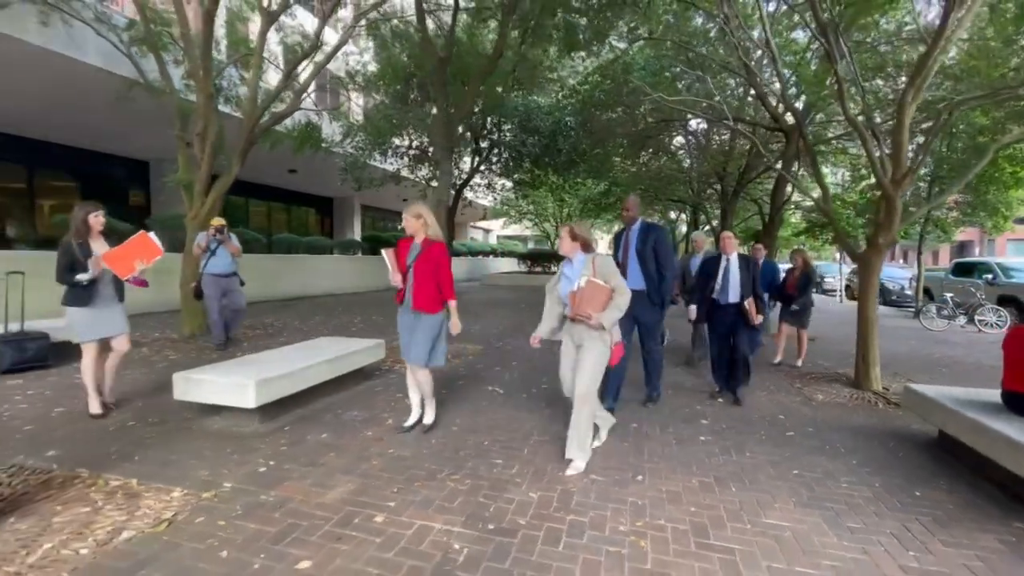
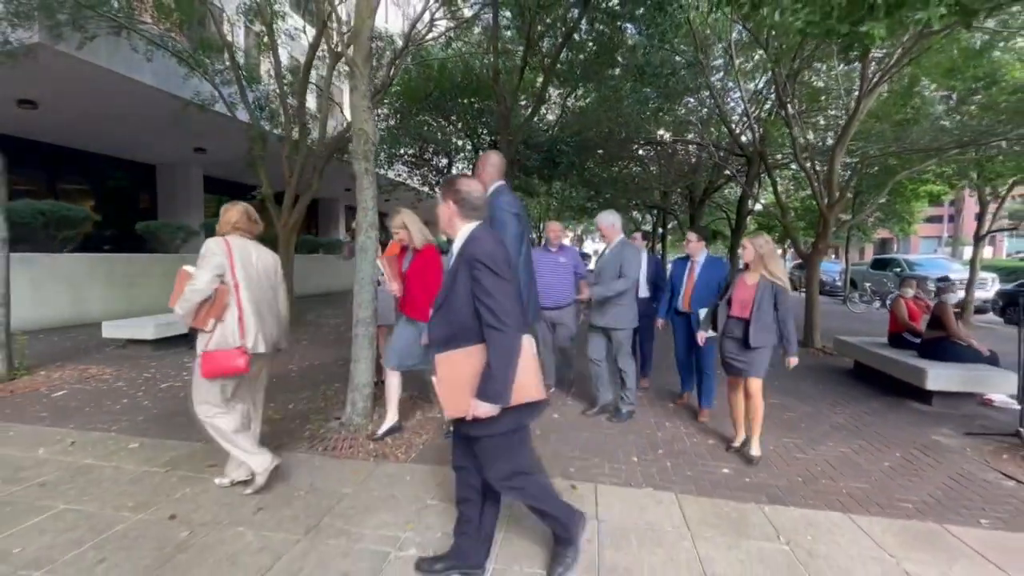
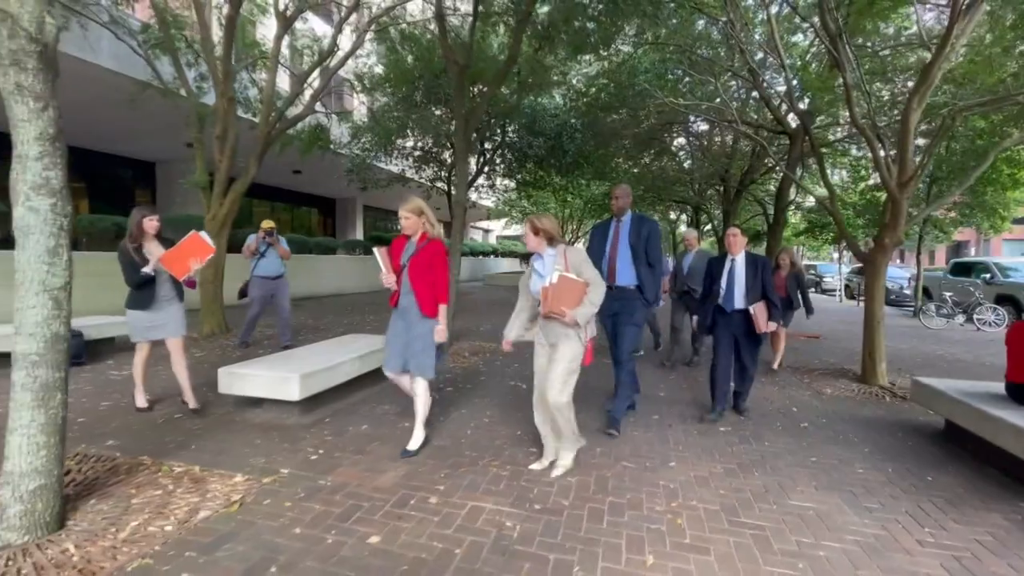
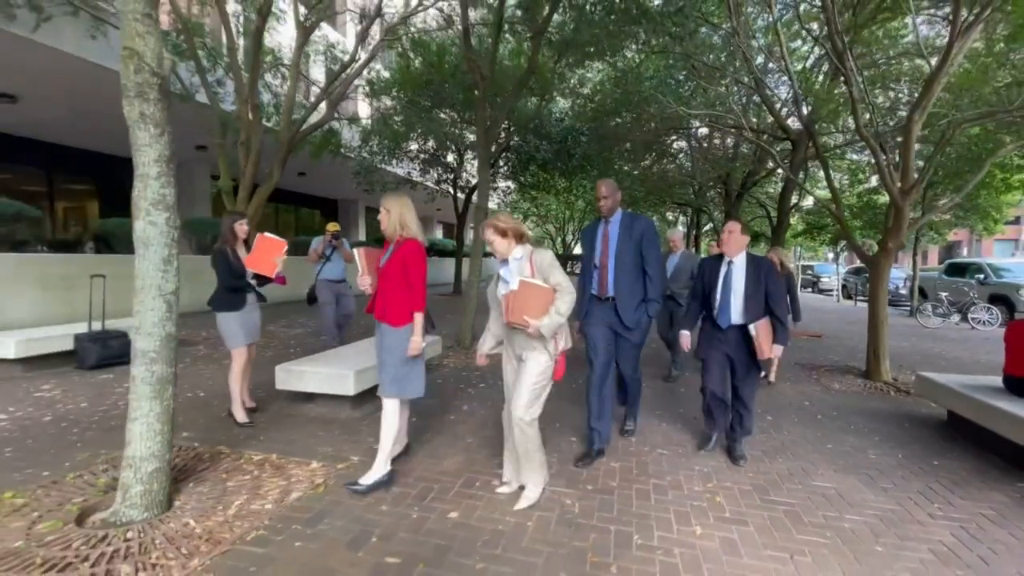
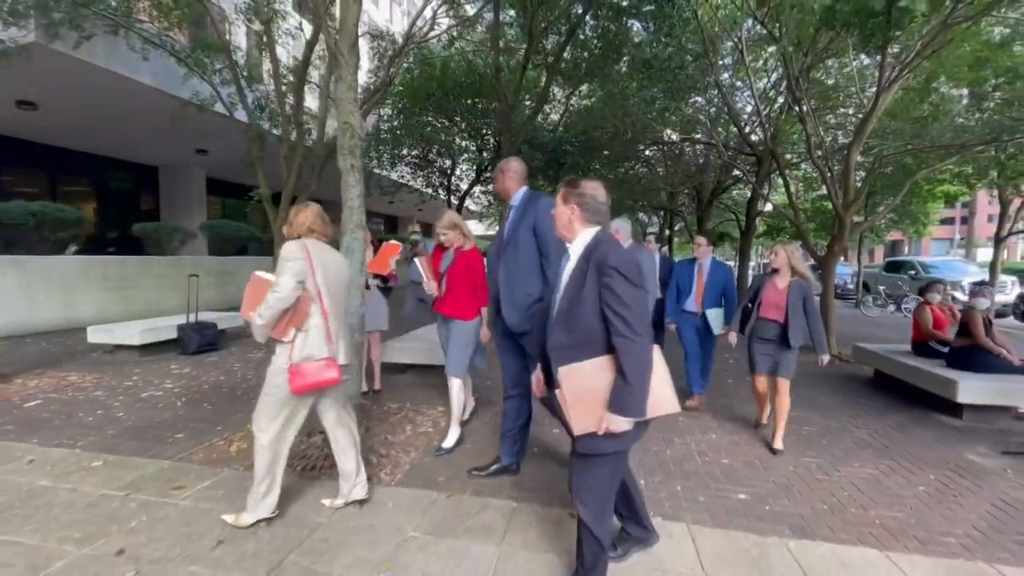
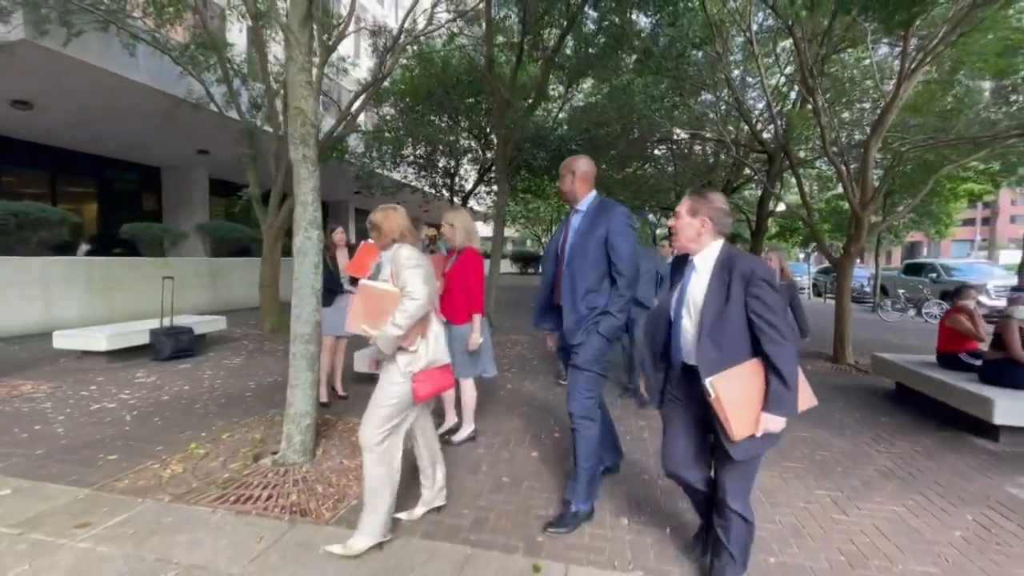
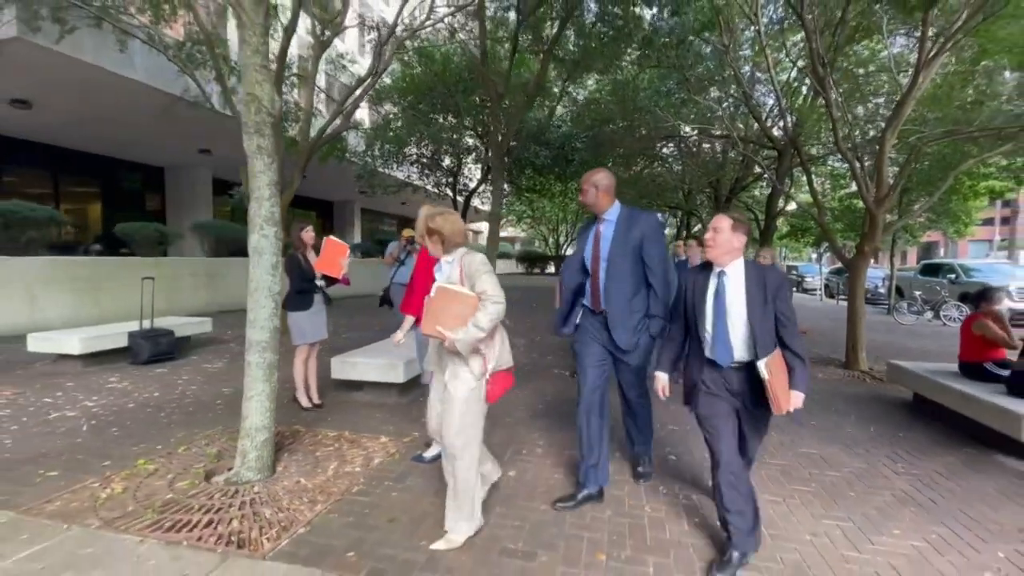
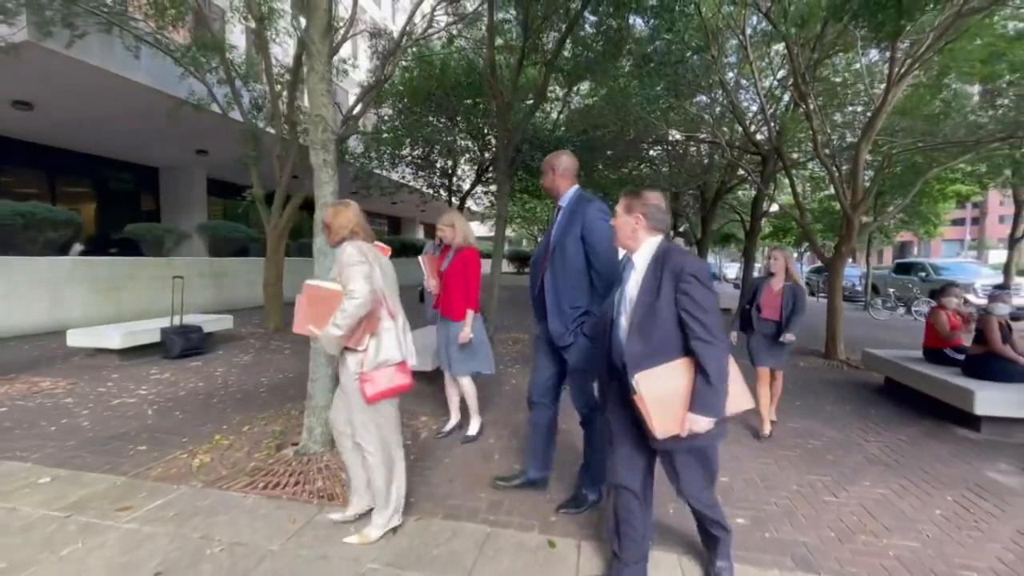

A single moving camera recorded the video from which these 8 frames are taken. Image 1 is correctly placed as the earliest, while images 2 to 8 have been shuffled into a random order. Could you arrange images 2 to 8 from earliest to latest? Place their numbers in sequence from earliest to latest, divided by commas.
3, 4, 7, 6, 8, 5, 2
